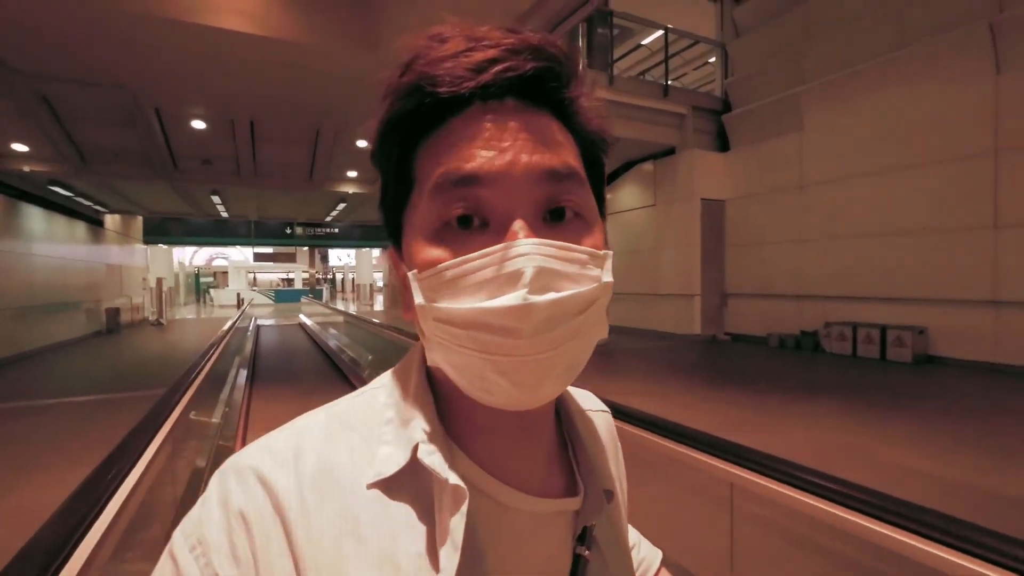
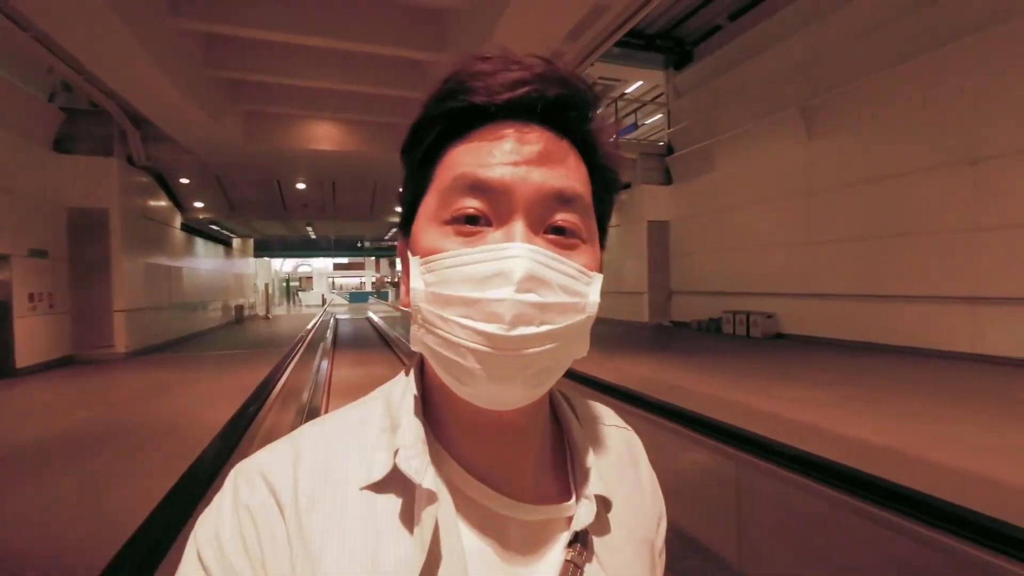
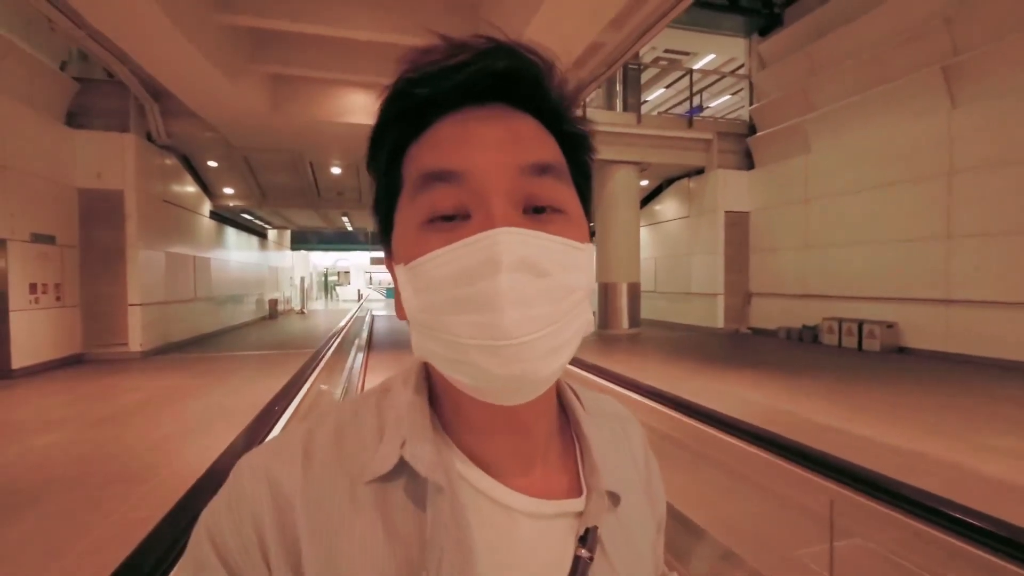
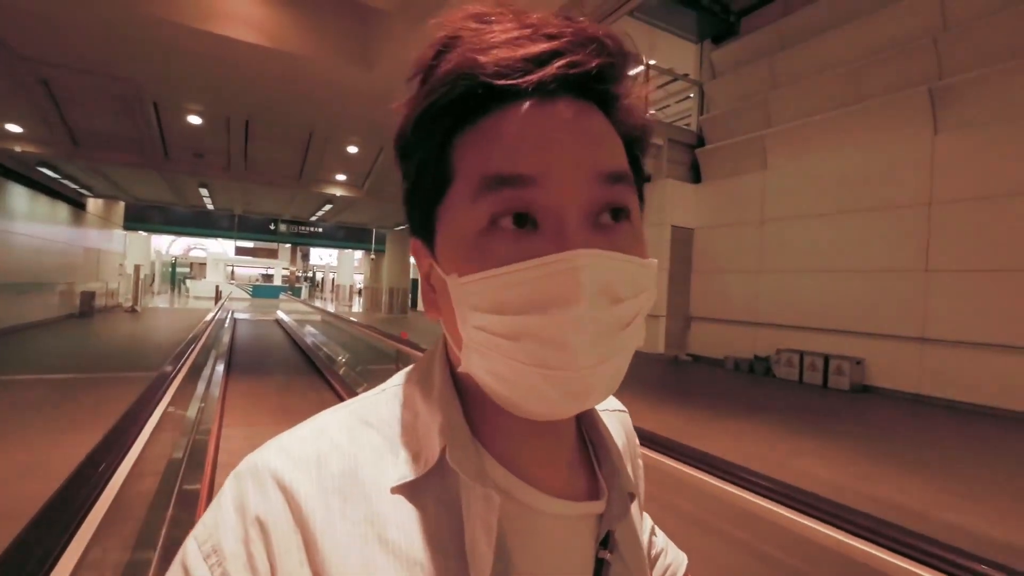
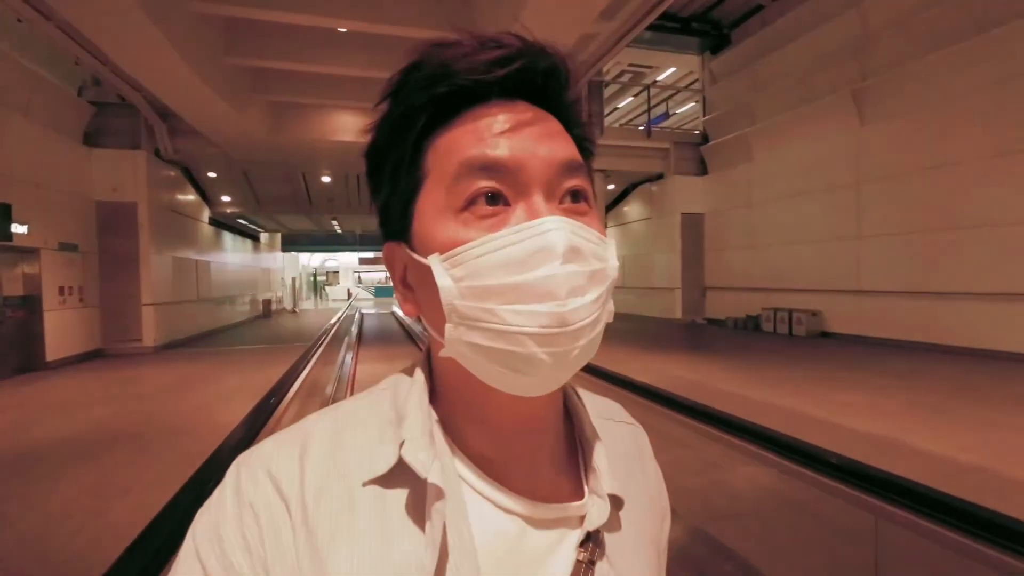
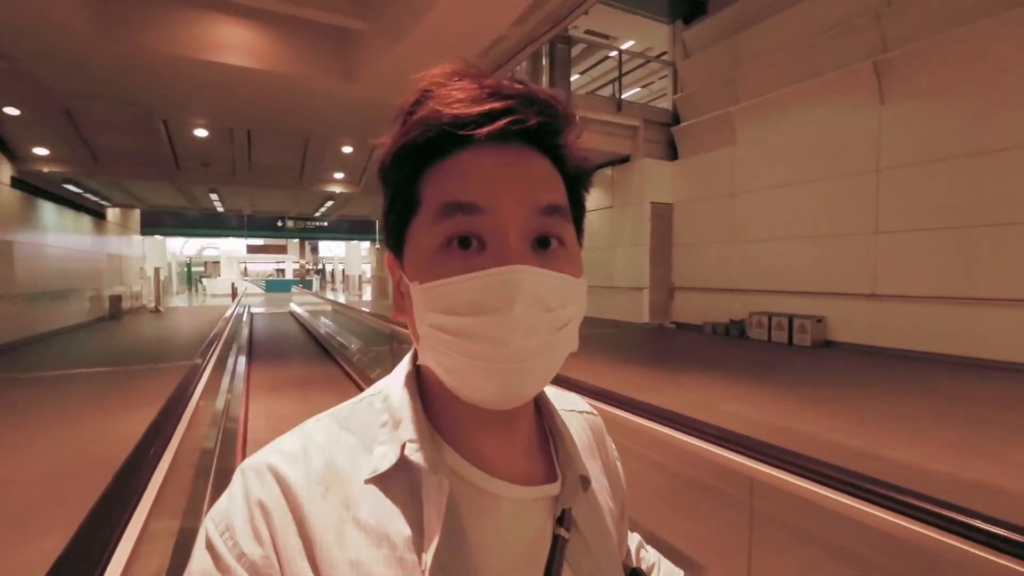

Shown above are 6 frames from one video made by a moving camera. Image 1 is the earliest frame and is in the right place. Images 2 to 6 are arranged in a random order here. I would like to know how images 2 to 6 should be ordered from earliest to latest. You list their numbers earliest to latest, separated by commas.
4, 6, 3, 5, 2
